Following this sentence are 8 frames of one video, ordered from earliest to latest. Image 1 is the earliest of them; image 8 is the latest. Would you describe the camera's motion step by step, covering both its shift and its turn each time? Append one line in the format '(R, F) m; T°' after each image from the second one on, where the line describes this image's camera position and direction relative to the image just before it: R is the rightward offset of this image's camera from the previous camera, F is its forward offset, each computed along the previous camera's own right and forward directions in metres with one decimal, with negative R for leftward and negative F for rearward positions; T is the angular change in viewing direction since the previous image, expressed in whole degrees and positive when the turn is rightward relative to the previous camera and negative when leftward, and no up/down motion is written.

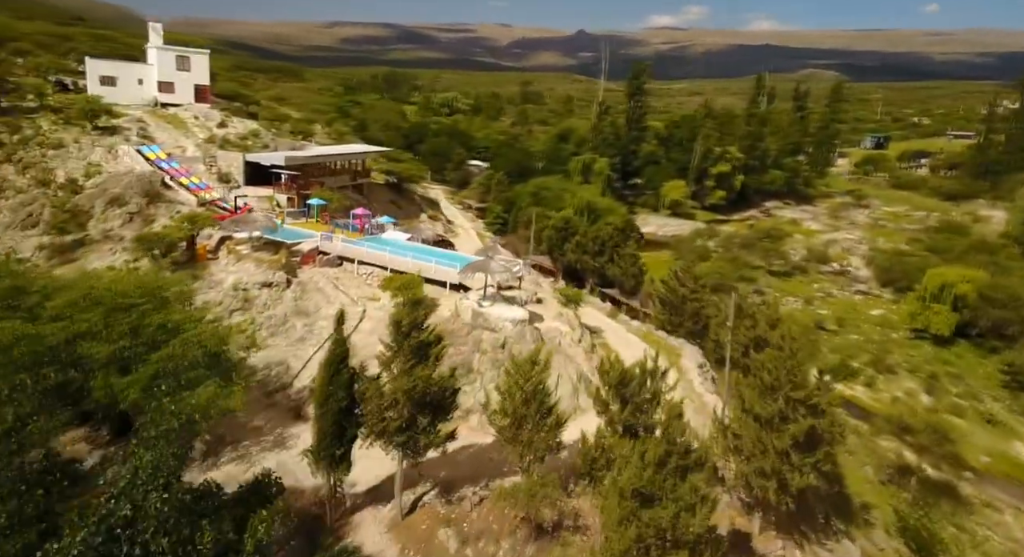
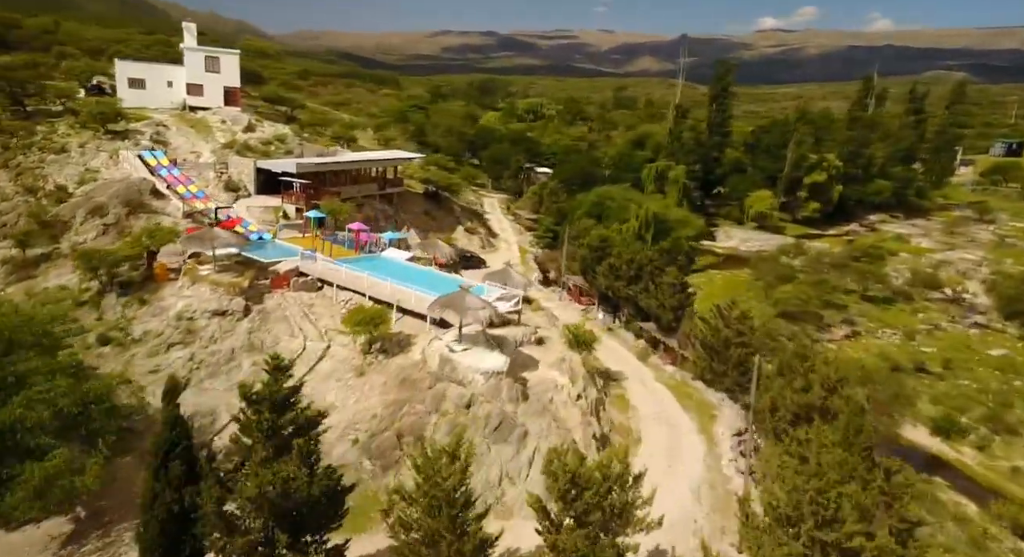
(+3.1, +4.5) m; -8°
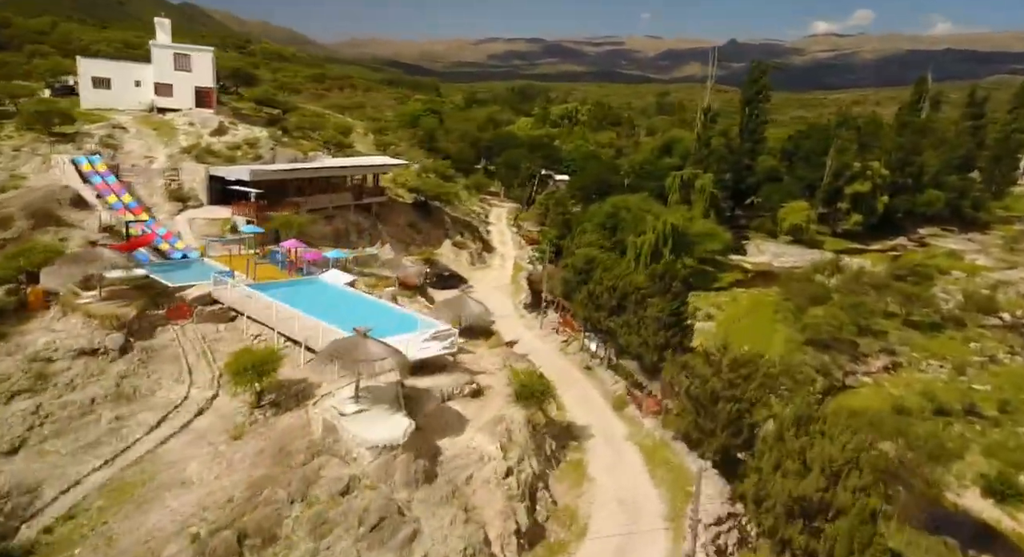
(+3.0, +4.0) m; -4°
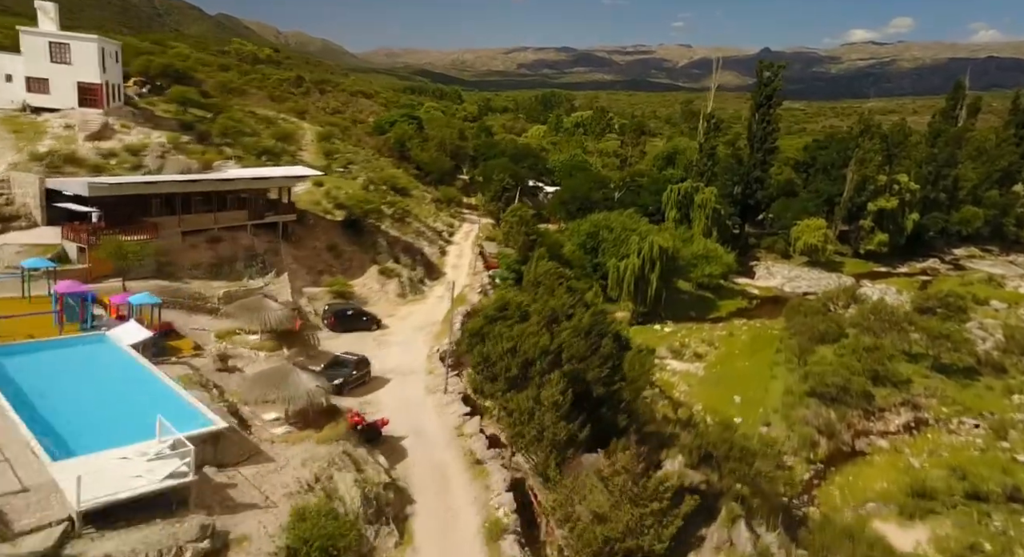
(+4.7, +6.6) m; -2°
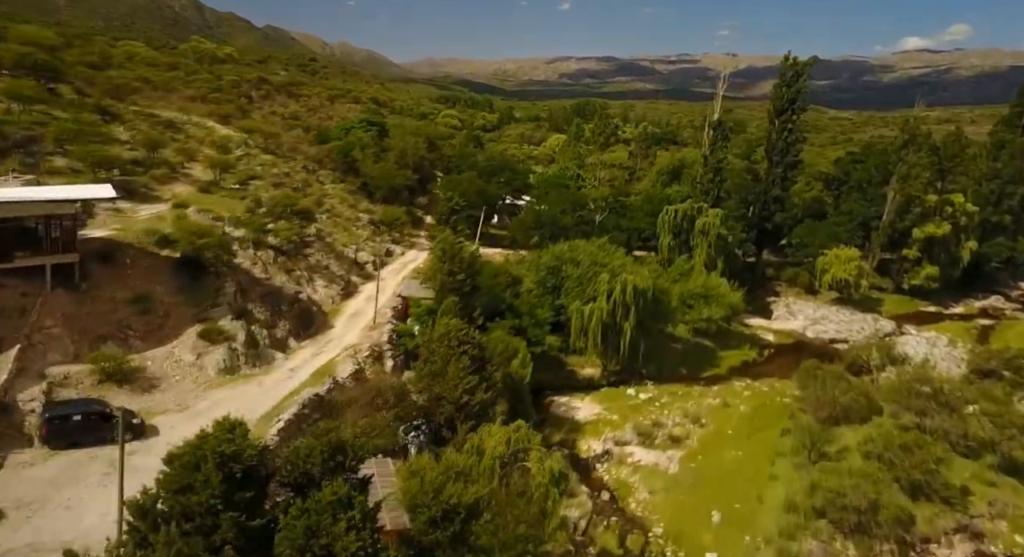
(+6.2, +10.1) m; -3°
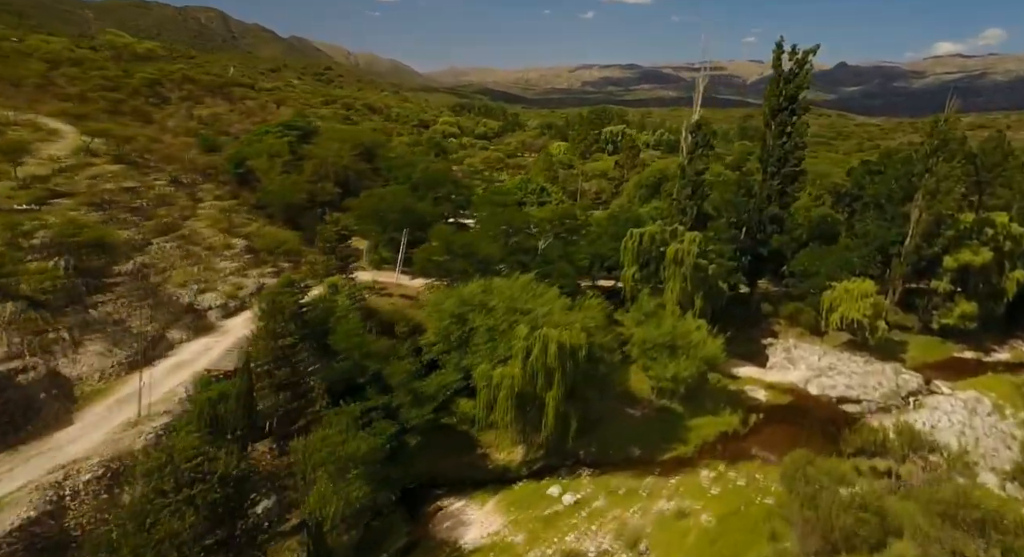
(+6.3, +10.1) m; -2°
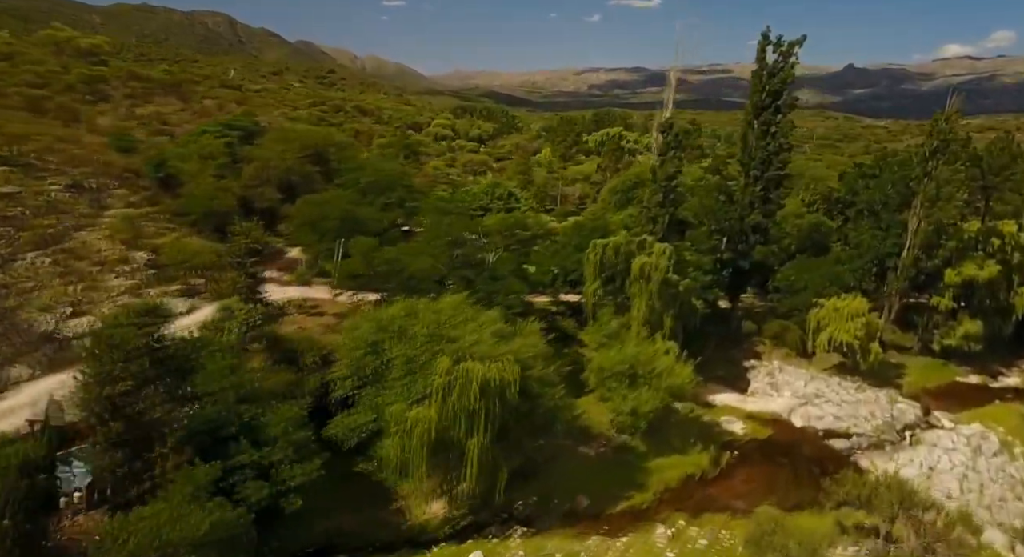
(+3.5, +4.4) m; 0°
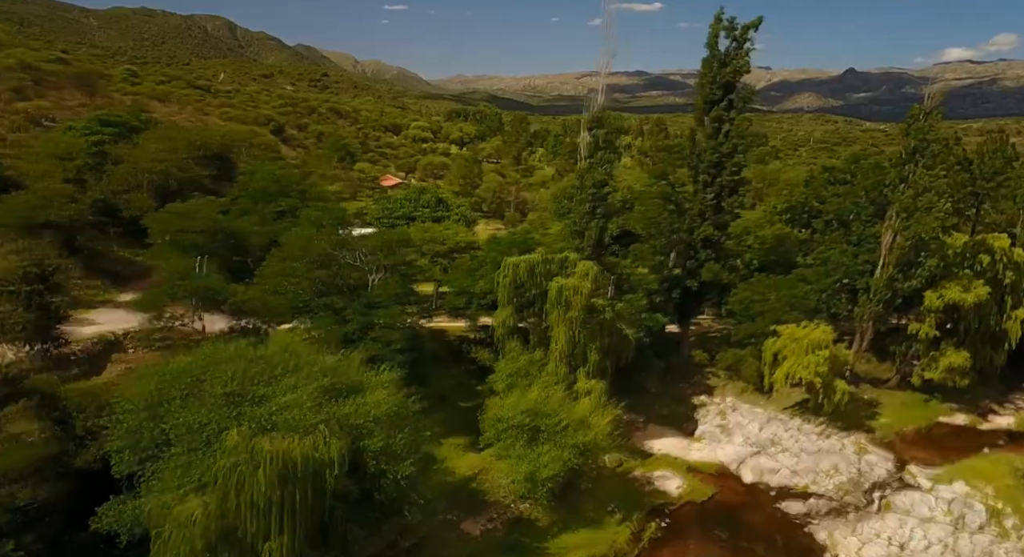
(+5.4, +6.2) m; 0°
